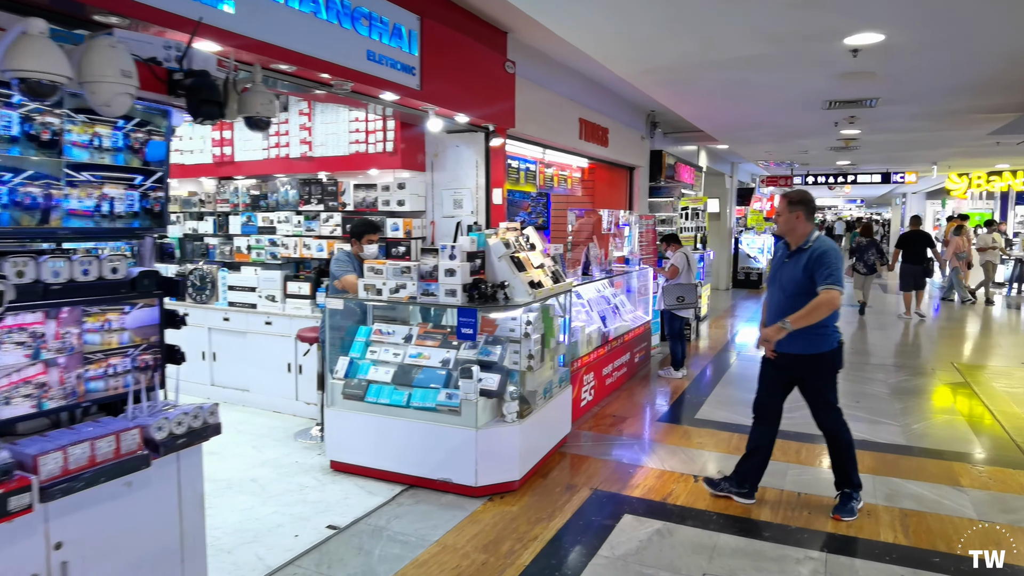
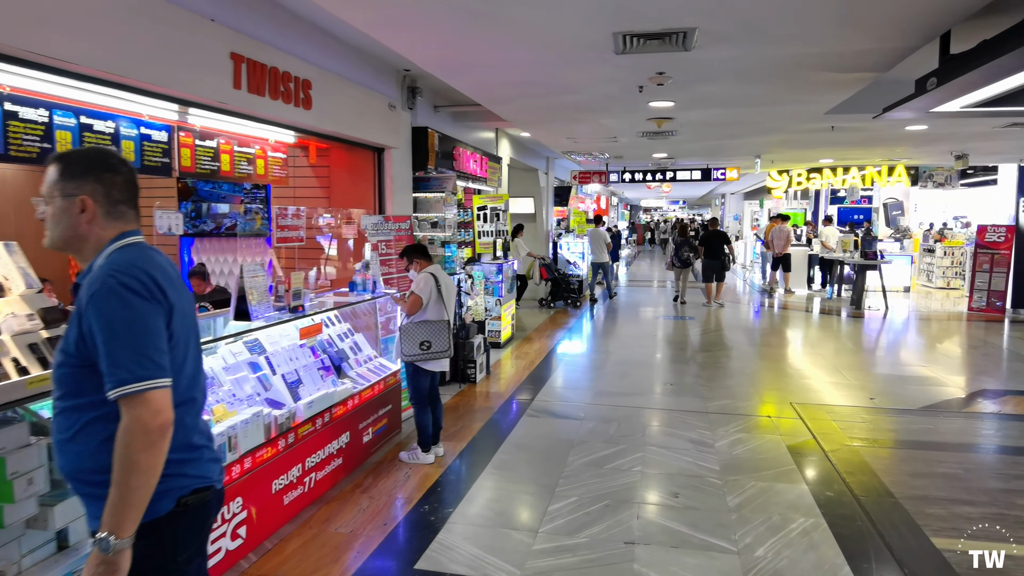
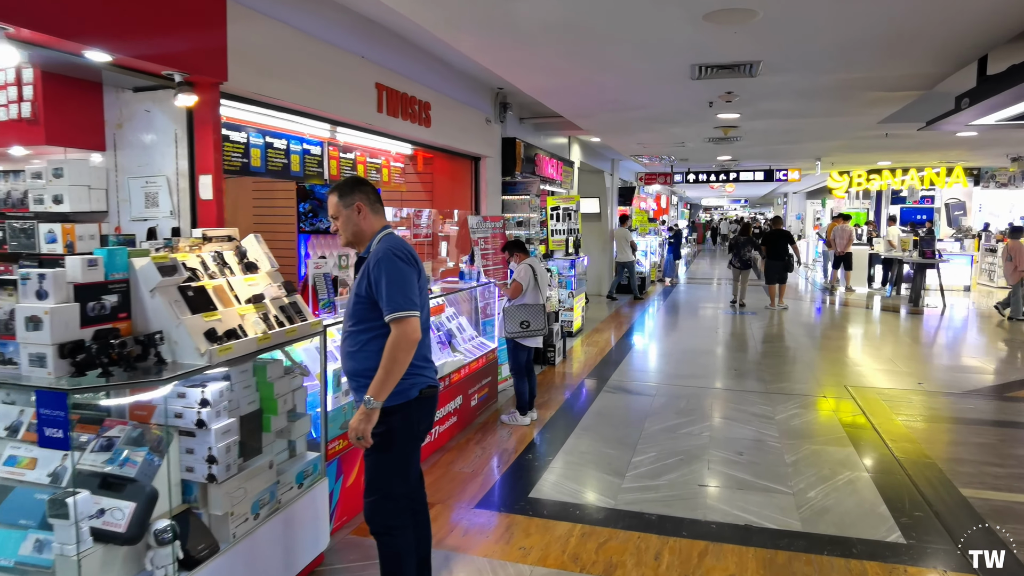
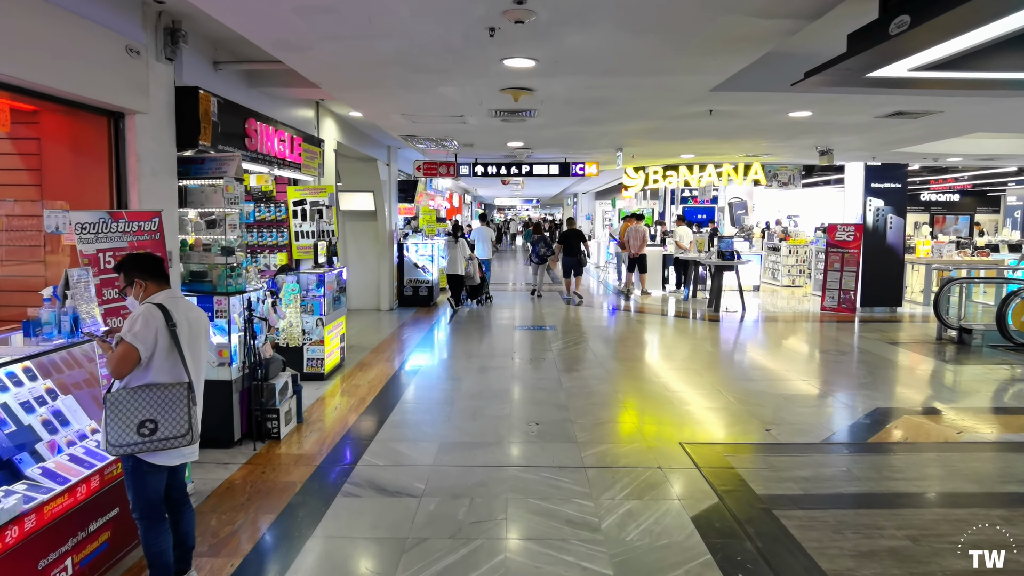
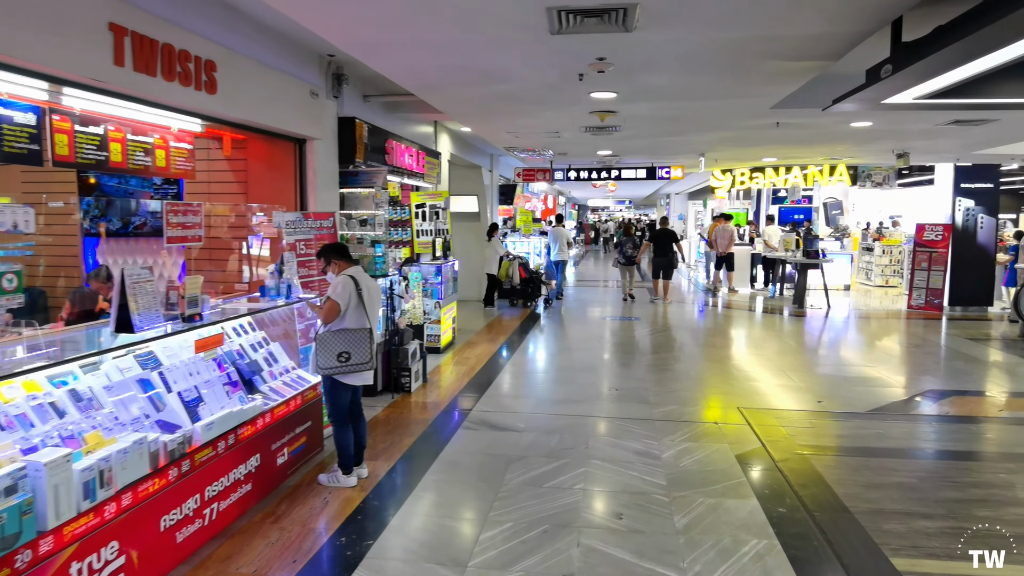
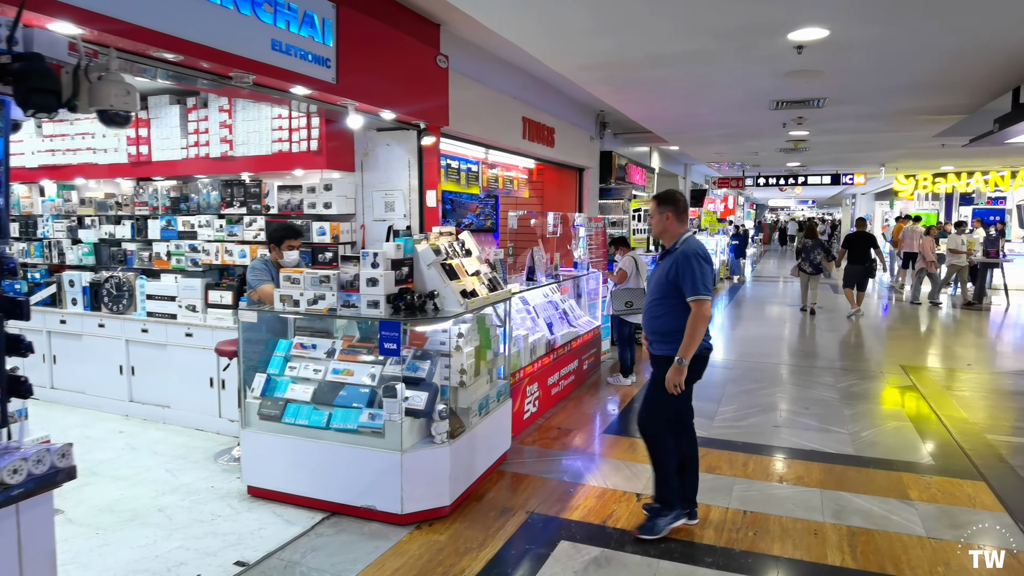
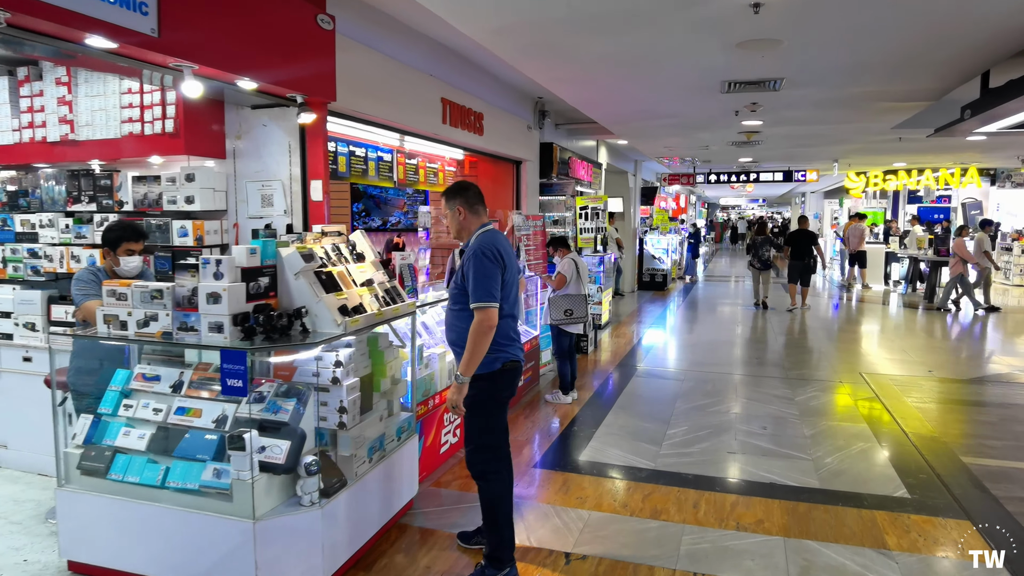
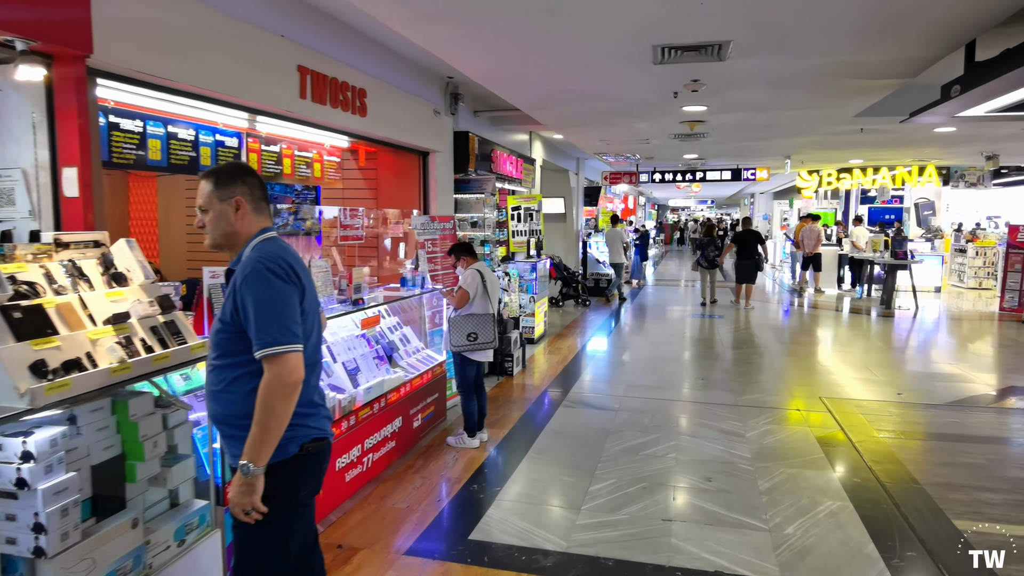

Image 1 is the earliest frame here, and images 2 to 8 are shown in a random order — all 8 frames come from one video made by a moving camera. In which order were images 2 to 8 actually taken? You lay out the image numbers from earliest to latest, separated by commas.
6, 7, 3, 8, 2, 5, 4
